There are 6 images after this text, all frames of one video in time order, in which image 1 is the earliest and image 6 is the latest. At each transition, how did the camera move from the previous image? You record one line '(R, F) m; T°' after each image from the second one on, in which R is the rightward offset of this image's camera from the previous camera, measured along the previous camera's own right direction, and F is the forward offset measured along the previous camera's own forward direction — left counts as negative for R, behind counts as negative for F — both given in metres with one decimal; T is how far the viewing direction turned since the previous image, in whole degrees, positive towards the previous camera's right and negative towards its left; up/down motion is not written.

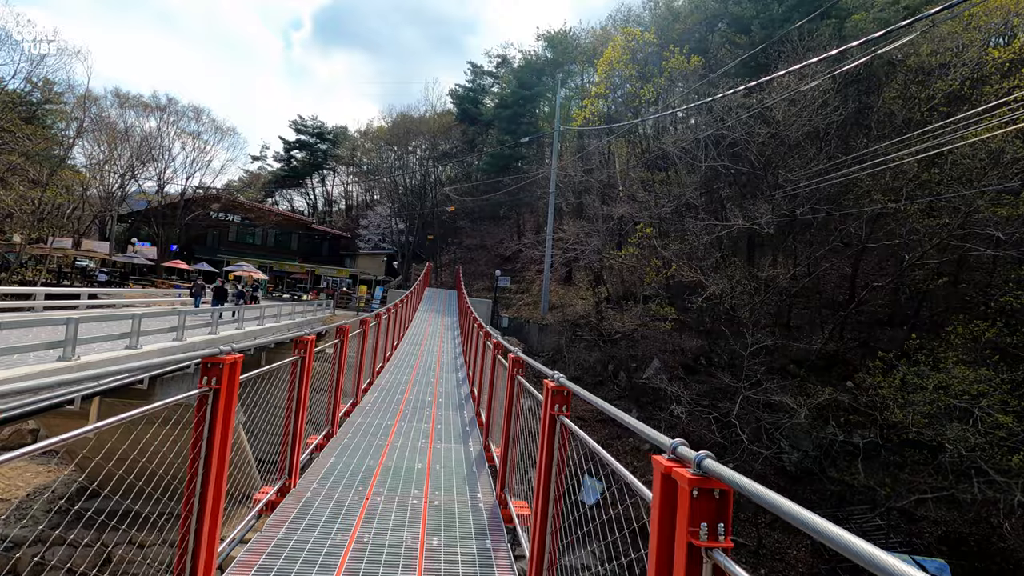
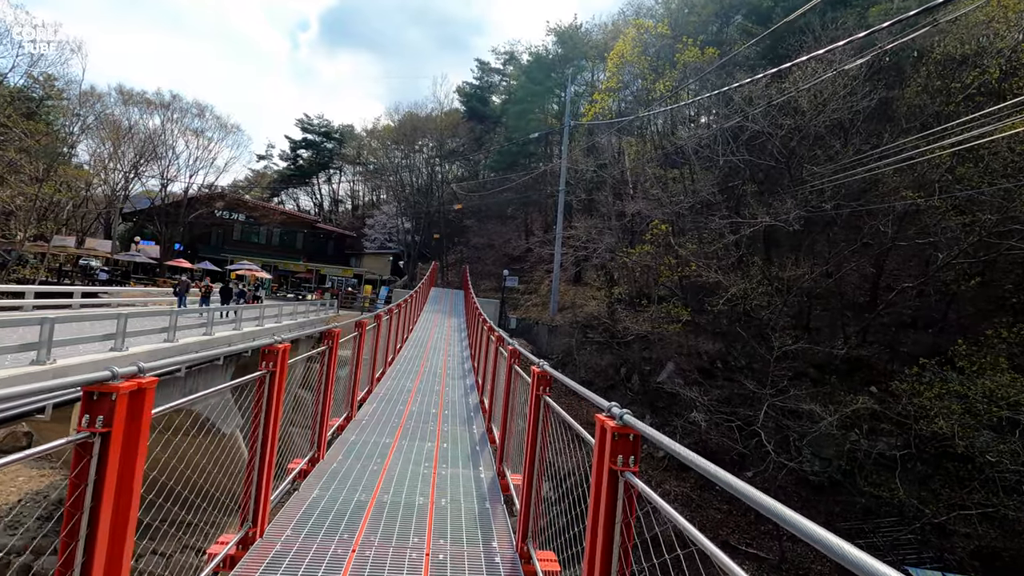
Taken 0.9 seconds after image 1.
(-0.1, +0.6) m; -1°
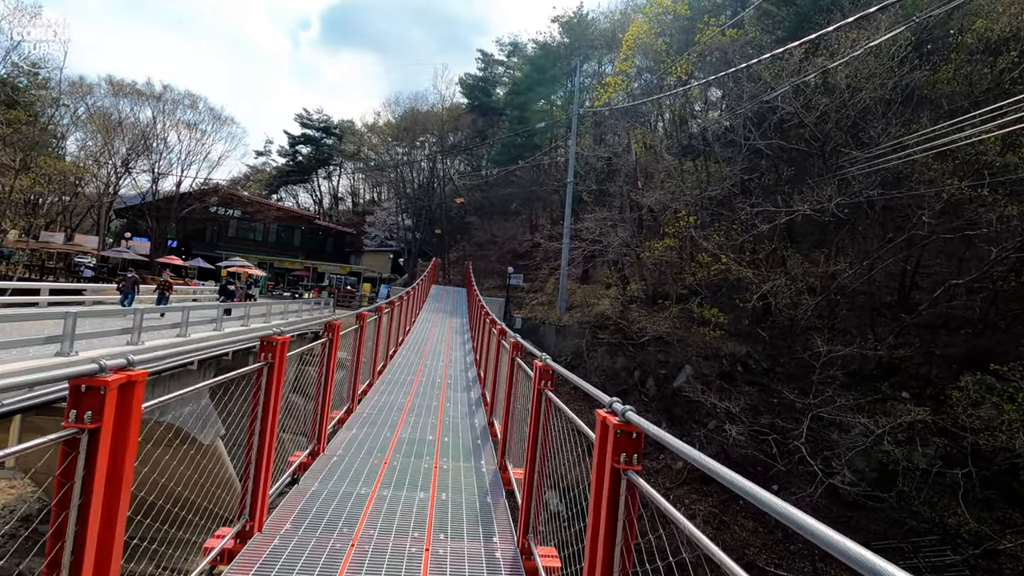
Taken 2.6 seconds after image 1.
(-0.1, +1.0) m; 0°
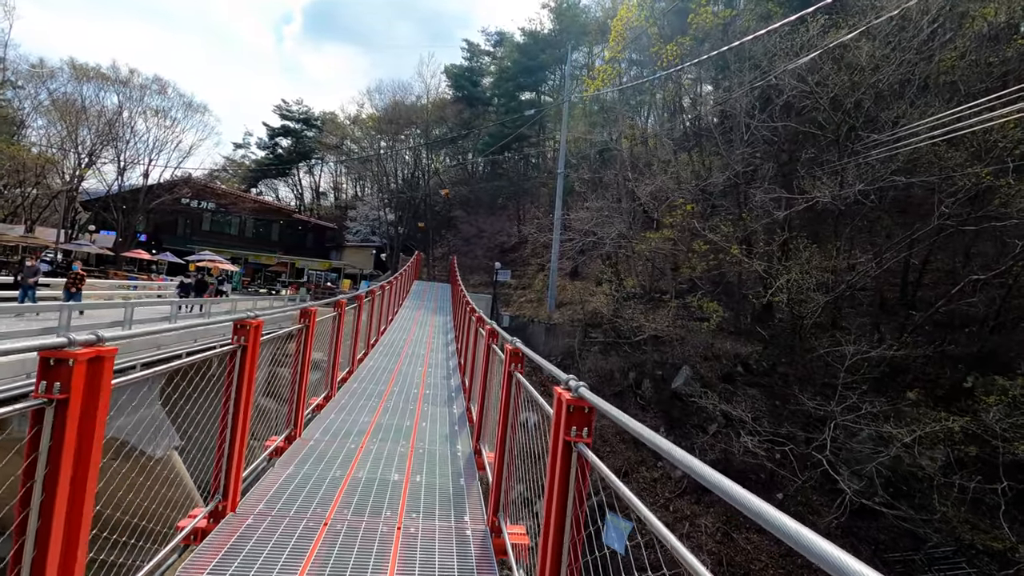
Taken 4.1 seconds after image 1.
(0.0, +0.9) m; +2°
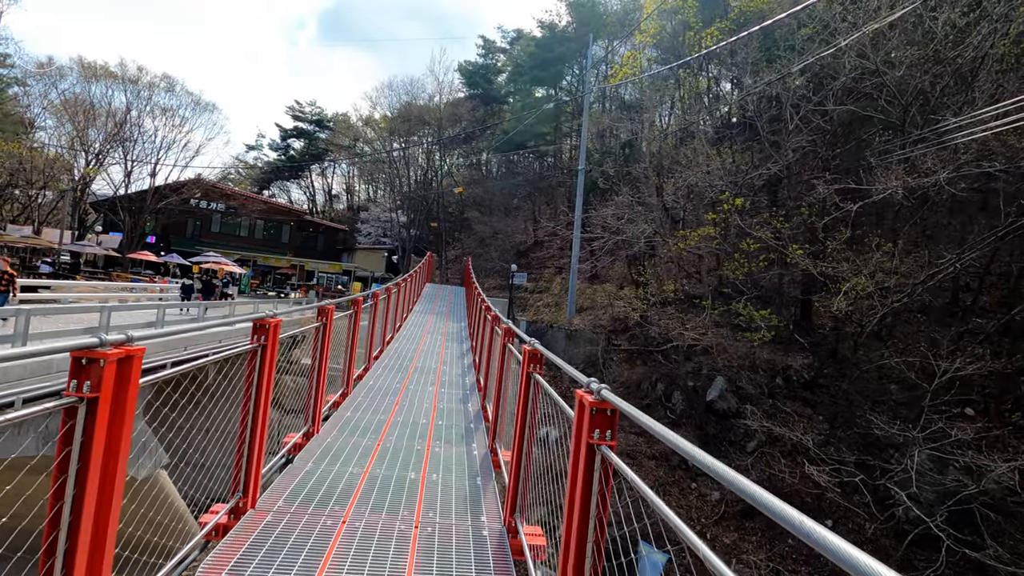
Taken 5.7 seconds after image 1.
(-0.2, +1.0) m; -1°
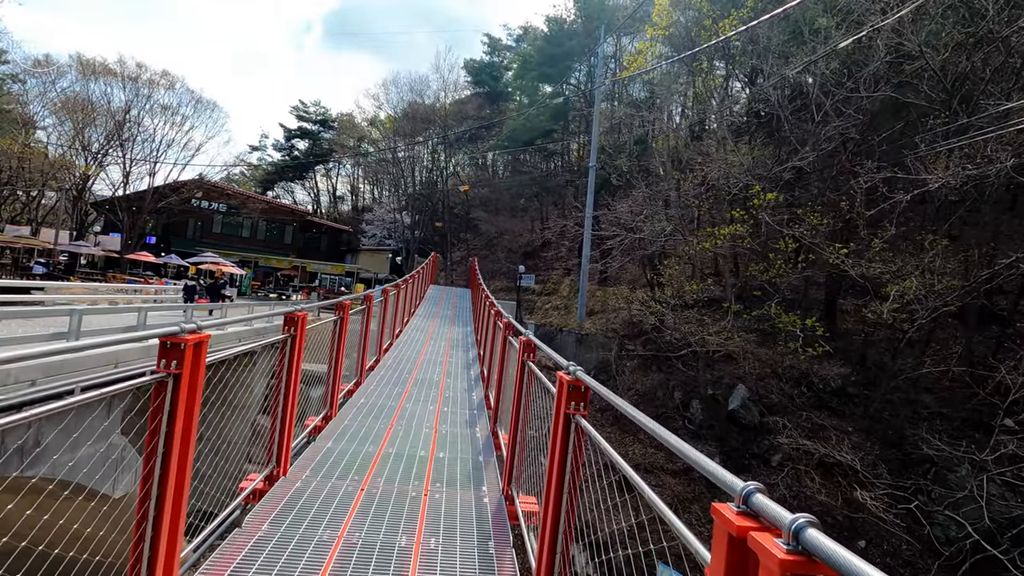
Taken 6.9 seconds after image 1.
(-0.1, +0.7) m; -1°
